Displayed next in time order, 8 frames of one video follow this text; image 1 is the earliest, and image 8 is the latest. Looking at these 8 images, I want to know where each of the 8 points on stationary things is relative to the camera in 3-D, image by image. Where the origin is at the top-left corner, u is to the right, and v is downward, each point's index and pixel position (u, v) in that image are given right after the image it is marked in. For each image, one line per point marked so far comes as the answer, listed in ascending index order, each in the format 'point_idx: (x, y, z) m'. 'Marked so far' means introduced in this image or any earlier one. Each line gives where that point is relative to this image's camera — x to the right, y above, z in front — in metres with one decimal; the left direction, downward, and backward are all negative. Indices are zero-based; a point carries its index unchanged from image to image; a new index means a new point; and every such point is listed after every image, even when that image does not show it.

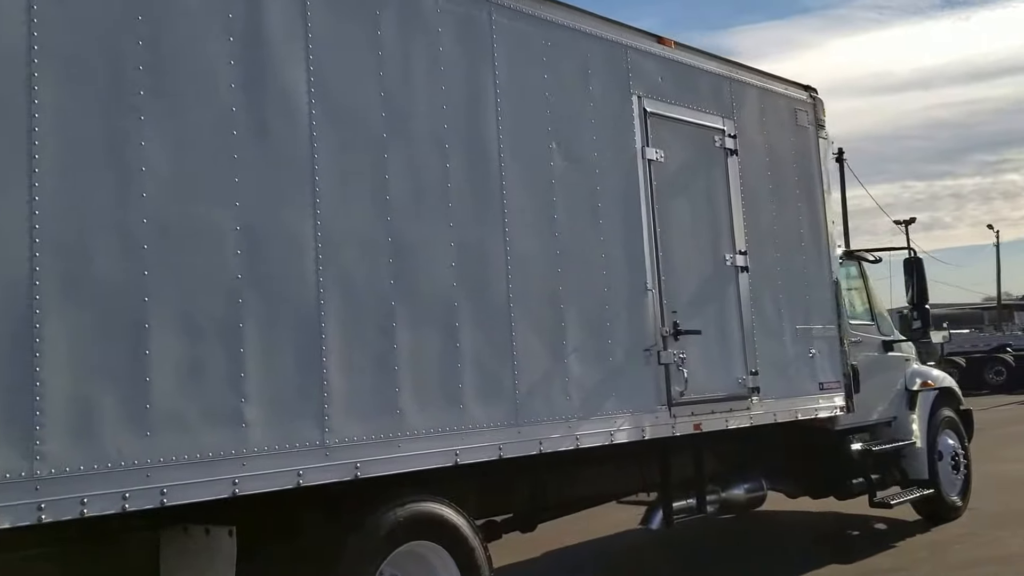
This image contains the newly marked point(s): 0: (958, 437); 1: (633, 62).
0: (+2.7, -0.9, +6.8) m
1: (+0.5, +0.9, +4.7) m
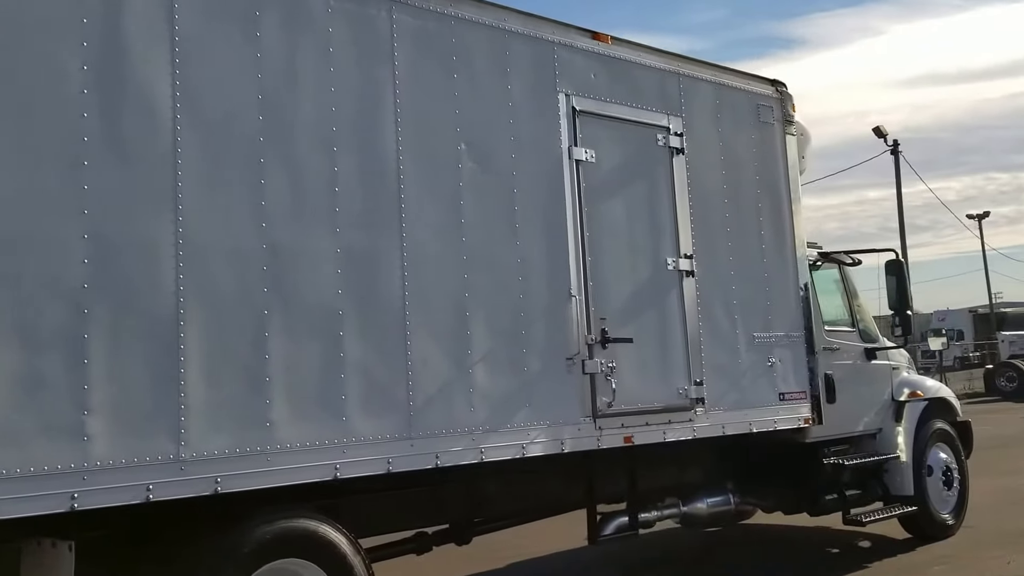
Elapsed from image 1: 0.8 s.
0: (+2.6, -0.9, +6.5) m
1: (+0.2, +0.9, +4.6) m
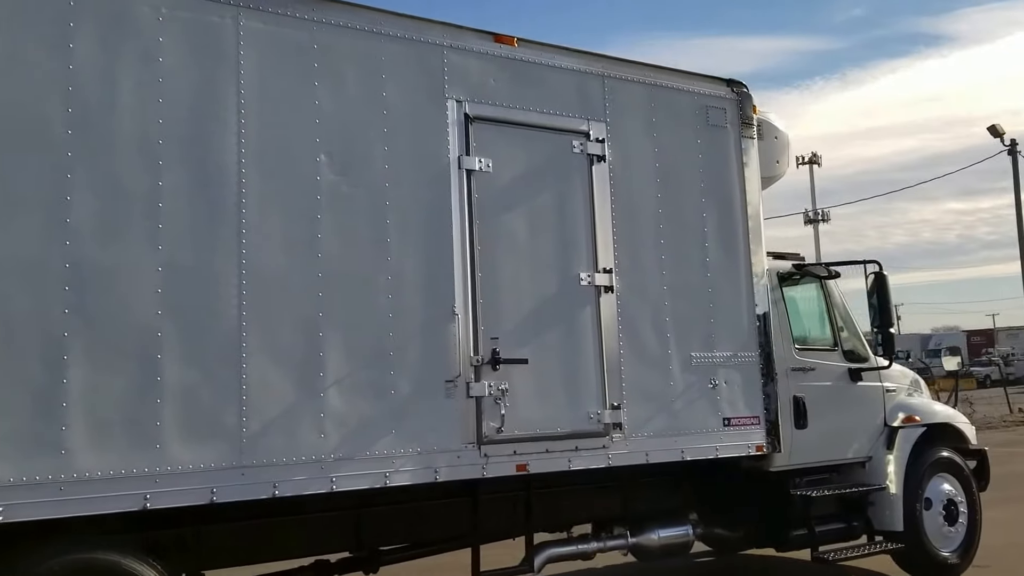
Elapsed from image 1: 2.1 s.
0: (+2.4, -1.0, +5.9) m
1: (-0.2, +0.9, +4.3) m
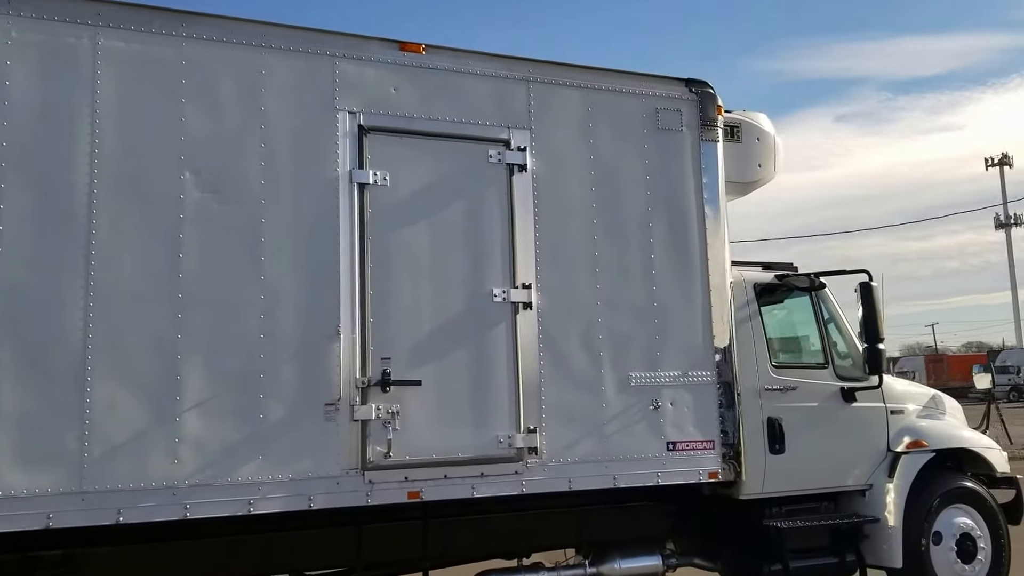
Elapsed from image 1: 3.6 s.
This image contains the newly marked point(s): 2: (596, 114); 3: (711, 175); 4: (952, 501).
0: (+2.2, -1.1, +5.3) m
1: (-0.6, +0.8, +4.2) m
2: (+0.3, +0.7, +4.6) m
3: (+0.9, +0.5, +4.9) m
4: (+2.0, -1.0, +5.2) m
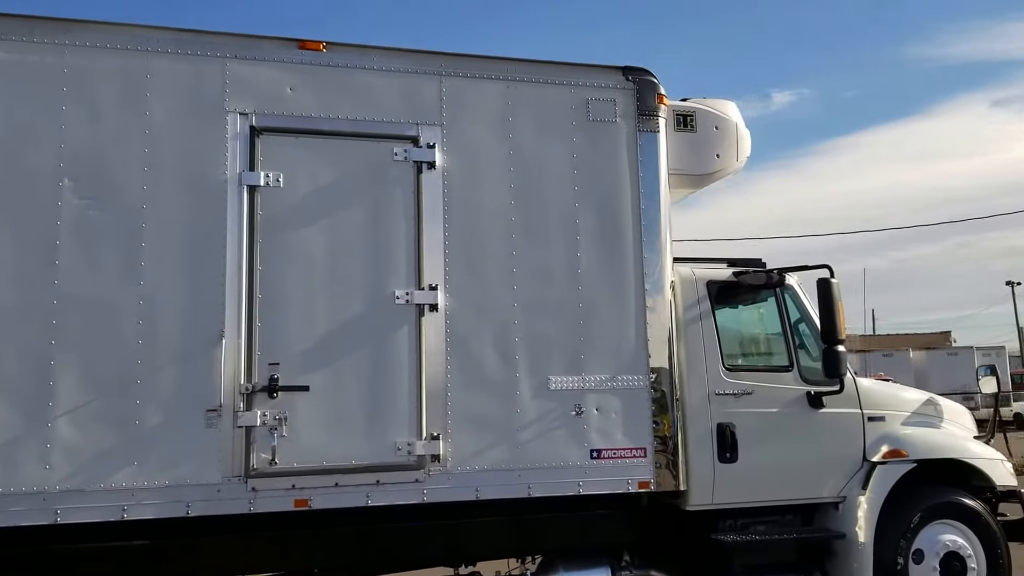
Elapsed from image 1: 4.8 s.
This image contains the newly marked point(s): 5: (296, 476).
0: (+2.0, -1.0, +4.8) m
1: (-1.0, +0.8, +4.1) m
2: (0.0, +0.7, +4.4) m
3: (+0.6, +0.5, +4.6) m
4: (+1.8, -1.0, +4.8) m
5: (-0.8, -0.7, +3.9) m
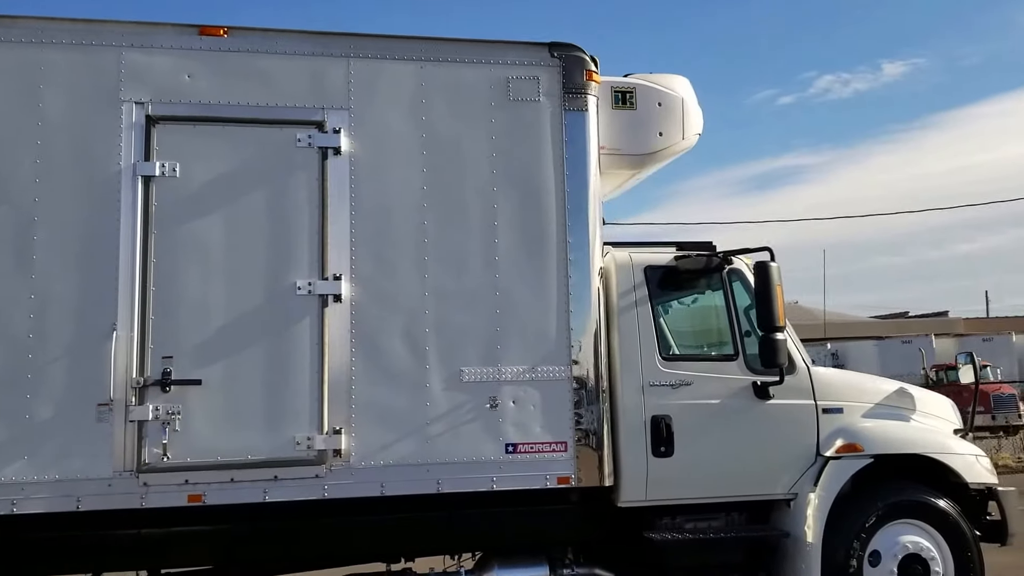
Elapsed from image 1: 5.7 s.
0: (+1.7, -1.0, +4.5) m
1: (-1.4, +0.8, +4.0) m
2: (-0.3, +0.8, +4.3) m
3: (+0.3, +0.6, +4.4) m
4: (+1.5, -0.9, +4.5) m
5: (-1.1, -0.6, +3.9) m
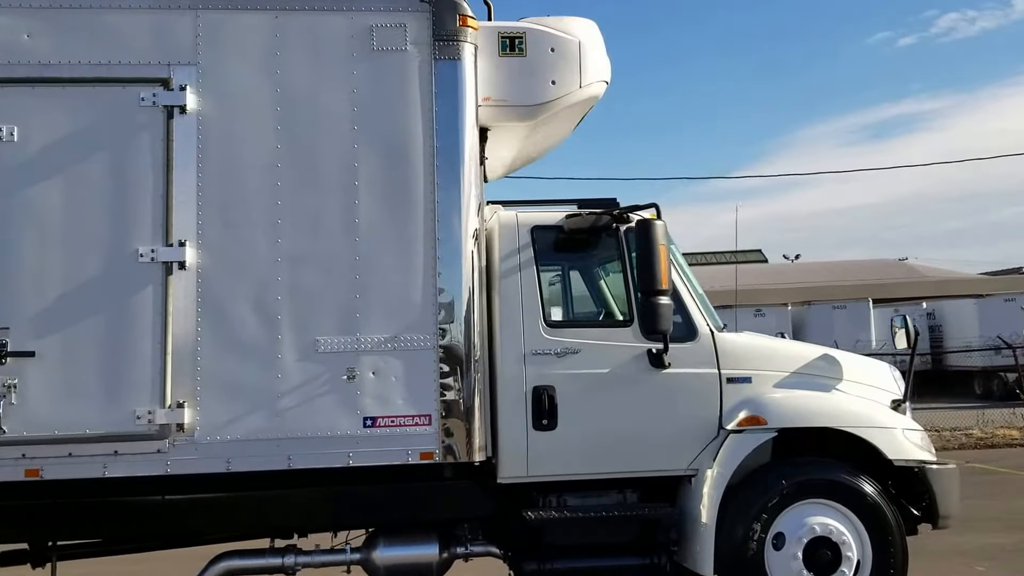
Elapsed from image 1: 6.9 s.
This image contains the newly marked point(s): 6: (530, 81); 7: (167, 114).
0: (+1.3, -0.8, +4.1) m
1: (-1.9, +0.9, +3.9) m
2: (-0.8, +0.9, +4.0) m
3: (-0.2, +0.7, +4.1) m
4: (+1.1, -0.7, +4.1) m
5: (-1.6, -0.5, +3.8) m
6: (+0.1, +0.8, +4.3) m
7: (-1.2, +0.6, +3.9) m
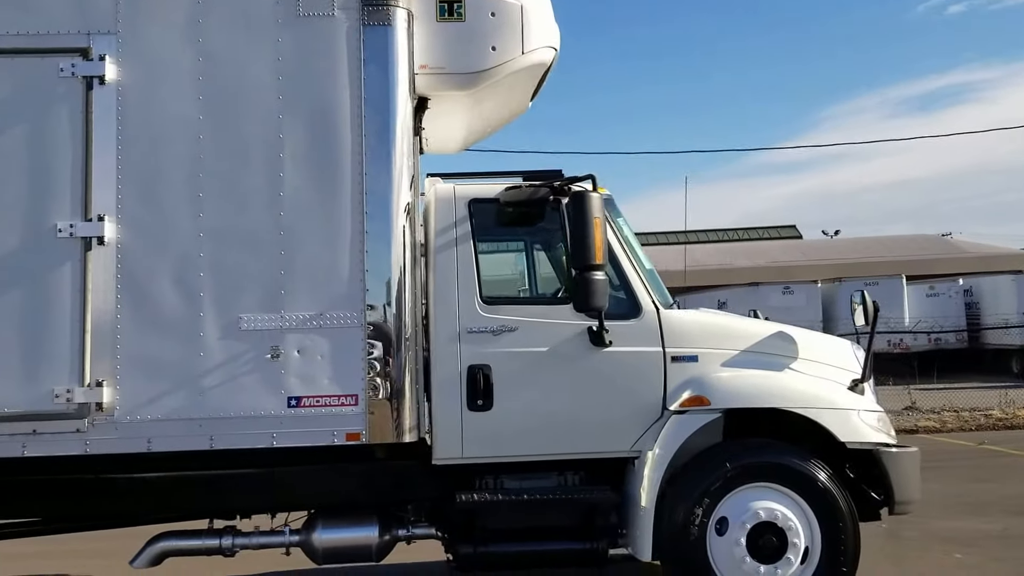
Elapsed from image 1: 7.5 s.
0: (+1.0, -0.7, +3.9) m
1: (-2.1, +1.0, +3.8) m
2: (-1.0, +1.0, +3.9) m
3: (-0.5, +0.8, +3.9) m
4: (+0.8, -0.7, +3.9) m
5: (-1.9, -0.4, +3.7) m
6: (-0.2, +0.9, +4.1) m
7: (-1.4, +0.7, +3.8) m
